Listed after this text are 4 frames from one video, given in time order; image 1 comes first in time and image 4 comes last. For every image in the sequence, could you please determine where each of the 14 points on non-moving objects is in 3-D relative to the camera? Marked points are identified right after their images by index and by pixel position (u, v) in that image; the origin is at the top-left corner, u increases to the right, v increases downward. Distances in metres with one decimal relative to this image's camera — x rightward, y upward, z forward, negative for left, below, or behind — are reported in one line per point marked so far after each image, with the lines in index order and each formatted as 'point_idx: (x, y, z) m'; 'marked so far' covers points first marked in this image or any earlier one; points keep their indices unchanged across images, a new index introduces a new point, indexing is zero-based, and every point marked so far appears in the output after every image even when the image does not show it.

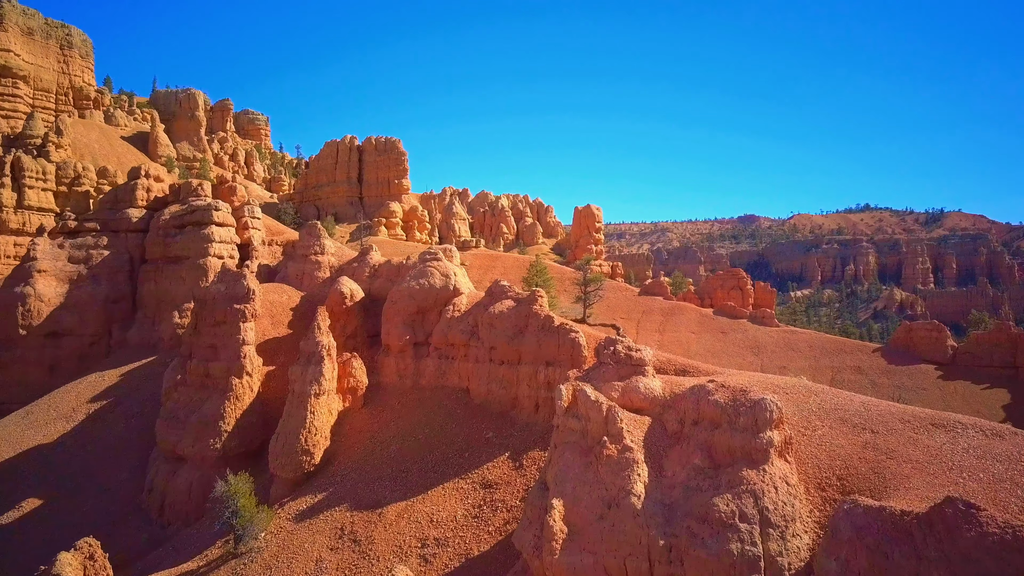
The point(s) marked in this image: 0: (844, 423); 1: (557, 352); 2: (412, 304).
0: (+5.3, -2.2, +9.0) m
1: (+1.0, -1.5, +12.7) m
2: (-2.8, -0.5, +15.5) m
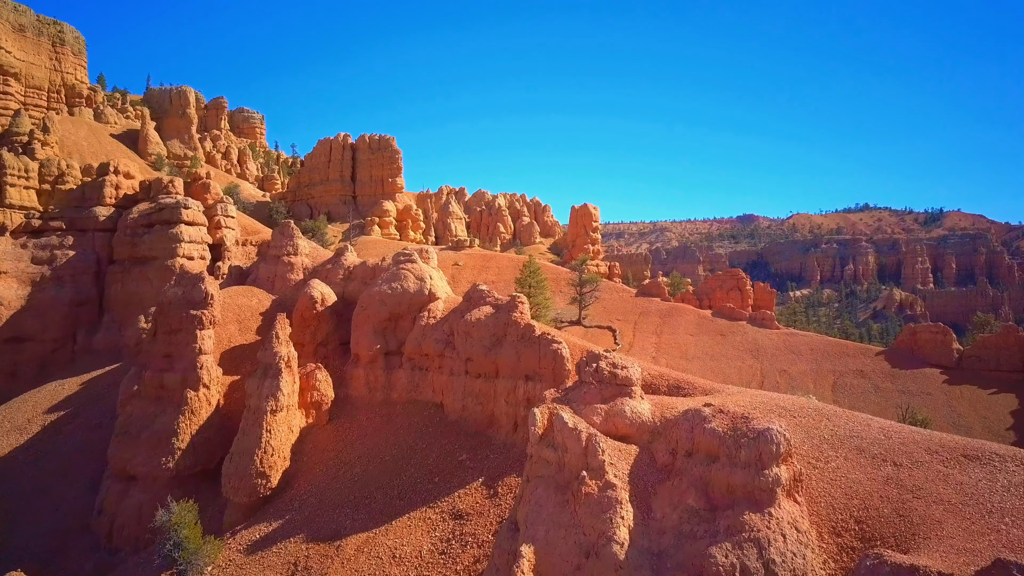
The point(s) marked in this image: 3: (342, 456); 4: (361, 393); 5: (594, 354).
0: (+4.8, -2.3, +7.8) m
1: (+0.5, -1.6, +11.5) m
2: (-3.3, -0.6, +14.2) m
3: (-3.8, -3.8, +12.6) m
4: (-3.7, -2.6, +13.9) m
5: (+1.4, -1.1, +9.4) m
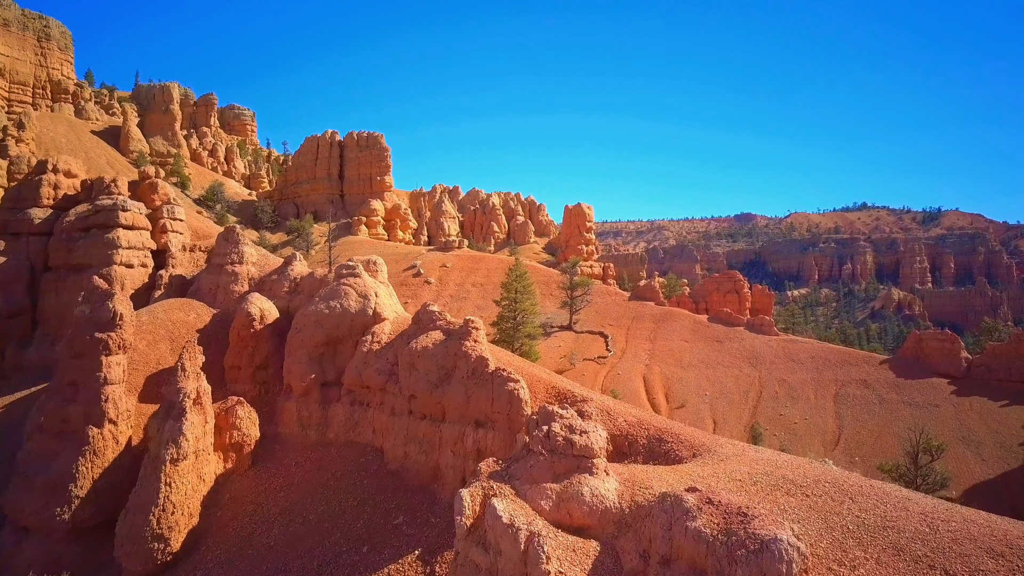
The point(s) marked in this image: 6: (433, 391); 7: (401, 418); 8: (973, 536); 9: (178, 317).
0: (+4.0, -2.7, +5.7) m
1: (-0.4, -2.0, +9.4) m
2: (-4.1, -1.0, +12.2) m
3: (-4.7, -4.2, +10.6) m
4: (-4.6, -3.0, +11.8) m
5: (+0.5, -1.5, +7.3) m
6: (-1.4, -1.8, +10.1) m
7: (-2.1, -2.4, +10.6) m
8: (+4.9, -2.6, +6.0) m
9: (-9.6, -0.8, +16.2) m
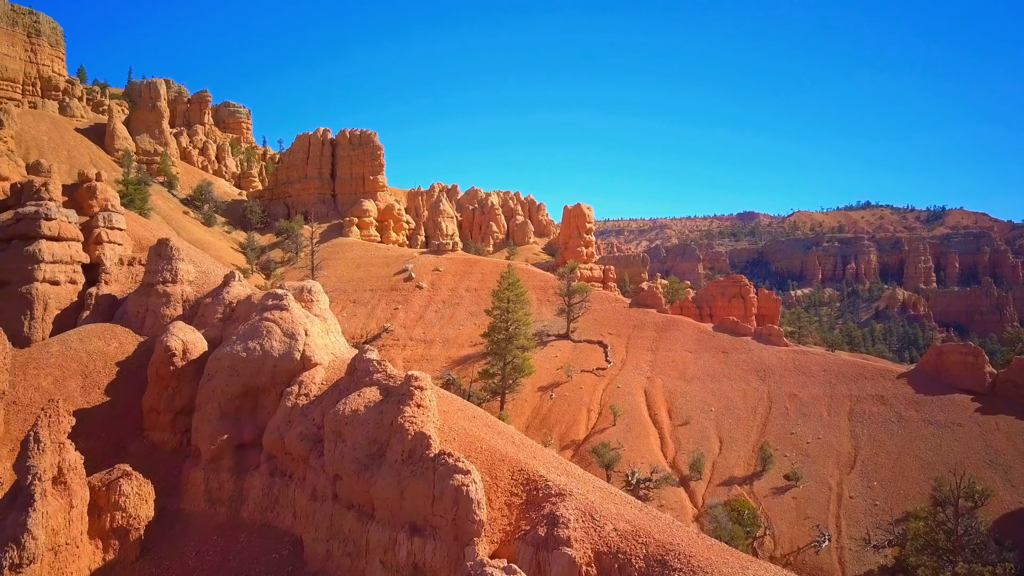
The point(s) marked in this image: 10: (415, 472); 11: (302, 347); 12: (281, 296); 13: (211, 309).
0: (+3.3, -3.4, +3.2) m
1: (-1.0, -2.7, +6.9) m
2: (-4.7, -1.6, +9.7) m
3: (-5.3, -4.8, +8.1) m
4: (-5.2, -3.7, +9.4) m
5: (-0.1, -2.2, +4.8) m
6: (-2.0, -2.5, +7.6) m
7: (-2.7, -3.1, +8.1) m
8: (+4.3, -3.3, +3.5) m
9: (-10.2, -1.5, +13.7) m
10: (-1.2, -2.3, +7.2) m
11: (-3.7, -1.0, +10.0) m
12: (-4.3, -0.1, +10.6) m
13: (-7.4, -0.5, +13.9) m
